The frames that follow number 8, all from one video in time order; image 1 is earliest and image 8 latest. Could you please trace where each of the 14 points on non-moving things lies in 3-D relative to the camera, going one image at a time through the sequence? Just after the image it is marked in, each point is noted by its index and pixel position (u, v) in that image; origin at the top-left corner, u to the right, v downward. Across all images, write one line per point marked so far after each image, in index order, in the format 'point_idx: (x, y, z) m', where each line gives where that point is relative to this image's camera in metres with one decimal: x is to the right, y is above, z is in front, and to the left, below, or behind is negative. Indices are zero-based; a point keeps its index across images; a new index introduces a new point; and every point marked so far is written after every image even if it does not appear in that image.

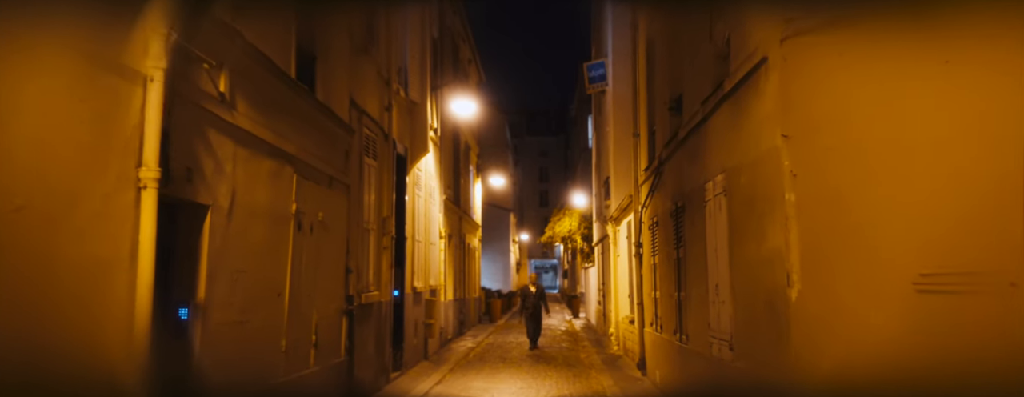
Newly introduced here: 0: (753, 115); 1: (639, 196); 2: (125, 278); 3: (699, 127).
0: (+2.1, +0.7, +6.6) m
1: (+2.4, 0.0, +14.8) m
2: (-2.4, -0.5, +4.9) m
3: (+2.2, +0.8, +8.9) m
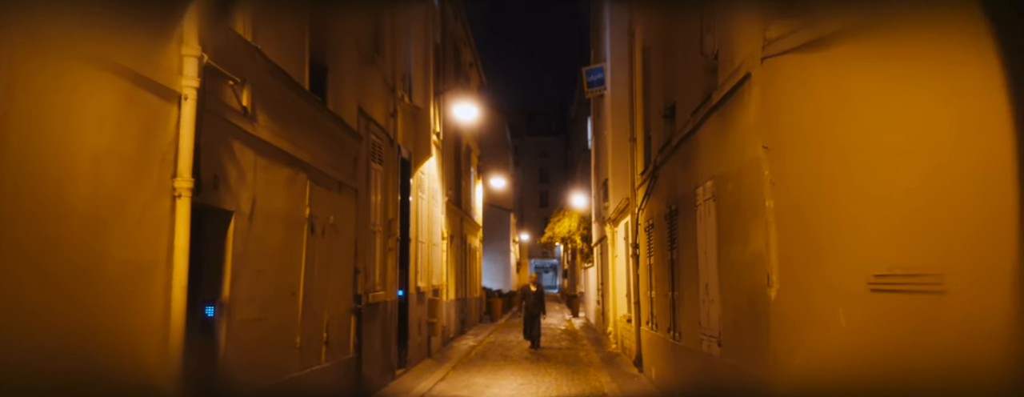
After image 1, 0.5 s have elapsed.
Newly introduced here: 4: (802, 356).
0: (+2.1, +0.7, +7.1) m
1: (+2.4, 0.0, +15.3) m
2: (-2.4, -0.6, +5.4) m
3: (+2.2, +0.8, +9.4) m
4: (+2.0, -1.1, +5.2) m
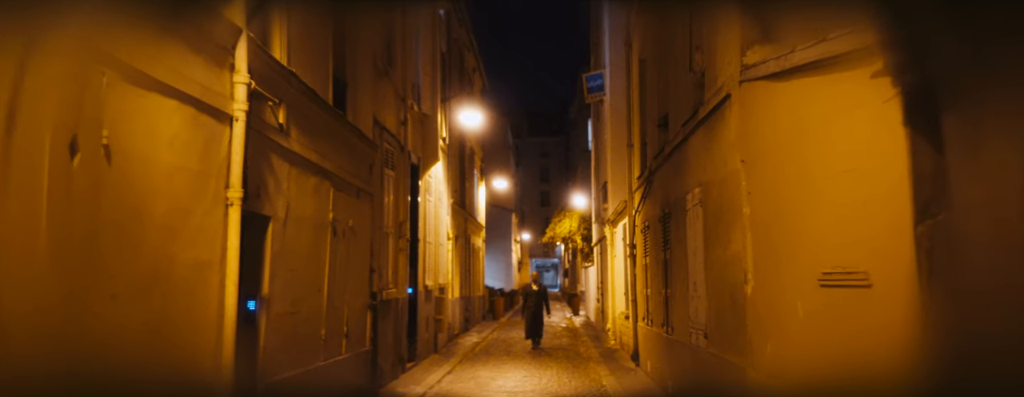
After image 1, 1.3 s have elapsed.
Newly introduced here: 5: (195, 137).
0: (+2.1, +0.6, +7.9) m
1: (+2.5, -0.1, +16.1) m
2: (-2.3, -0.6, +6.2) m
3: (+2.2, +0.7, +10.2) m
4: (+2.0, -1.2, +6.0) m
5: (-2.3, +0.4, +5.7) m
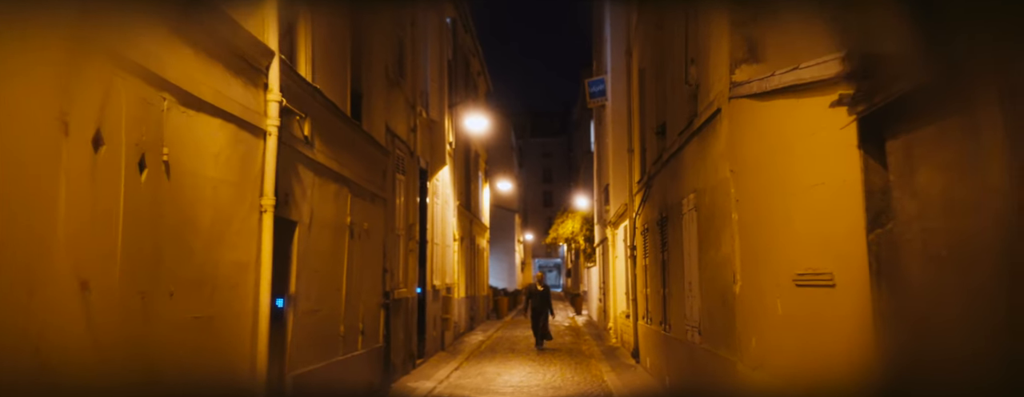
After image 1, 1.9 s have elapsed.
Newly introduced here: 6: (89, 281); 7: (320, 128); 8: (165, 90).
0: (+2.2, +0.5, +8.6) m
1: (+2.6, -0.1, +16.7) m
2: (-2.3, -0.7, +6.8) m
3: (+2.3, +0.6, +10.8) m
4: (+2.1, -1.2, +6.6) m
5: (-2.3, +0.4, +6.4) m
6: (-2.4, -0.5, +4.4) m
7: (-2.1, +0.8, +8.7) m
8: (-2.3, +0.7, +5.2) m
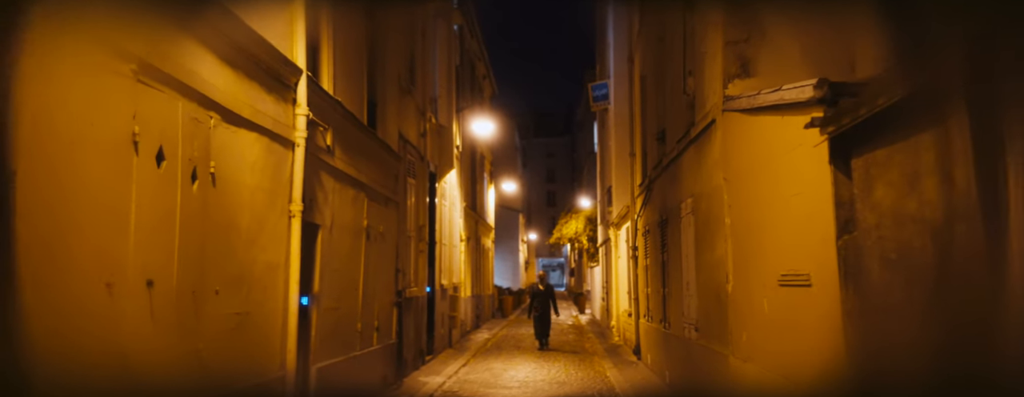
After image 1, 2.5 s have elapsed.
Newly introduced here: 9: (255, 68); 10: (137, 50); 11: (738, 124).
0: (+2.3, +0.5, +9.1) m
1: (+2.7, -0.2, +17.3) m
2: (-2.2, -0.8, +7.4) m
3: (+2.4, +0.6, +11.4) m
4: (+2.2, -1.3, +7.2) m
5: (-2.2, +0.3, +6.9) m
6: (-2.3, -0.5, +5.0) m
7: (-2.0, +0.7, +9.2) m
8: (-2.2, +0.7, +5.8) m
9: (-2.2, +1.1, +6.7) m
10: (-2.3, +0.9, +4.8) m
11: (+2.2, +0.7, +7.5) m
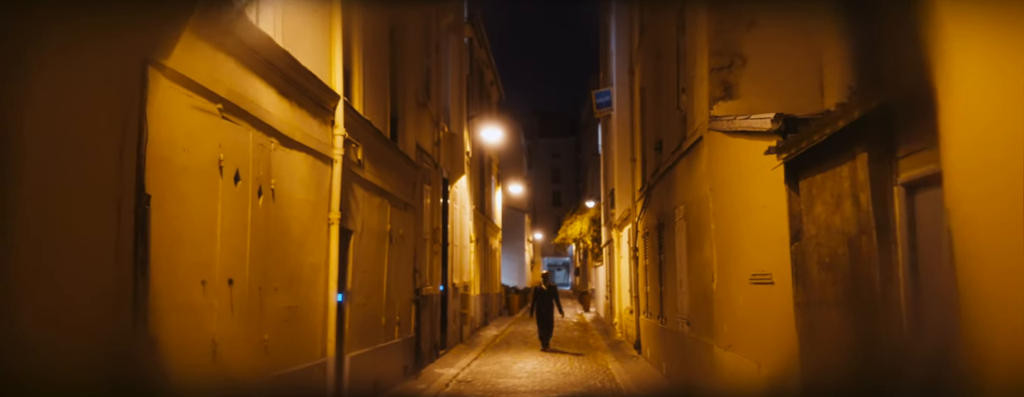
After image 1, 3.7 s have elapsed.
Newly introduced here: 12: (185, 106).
0: (+2.4, +0.4, +10.2) m
1: (+2.9, -0.3, +18.4) m
2: (-2.1, -0.9, +8.5) m
3: (+2.6, +0.5, +12.5) m
4: (+2.3, -1.4, +8.3) m
5: (-2.1, +0.2, +8.1) m
6: (-2.2, -0.6, +6.1) m
7: (-1.9, +0.6, +10.4) m
8: (-2.1, +0.6, +6.9) m
9: (-2.1, +1.0, +7.8) m
10: (-2.2, +0.8, +5.9) m
11: (+2.3, +0.6, +8.6) m
12: (-2.2, +0.6, +5.3) m
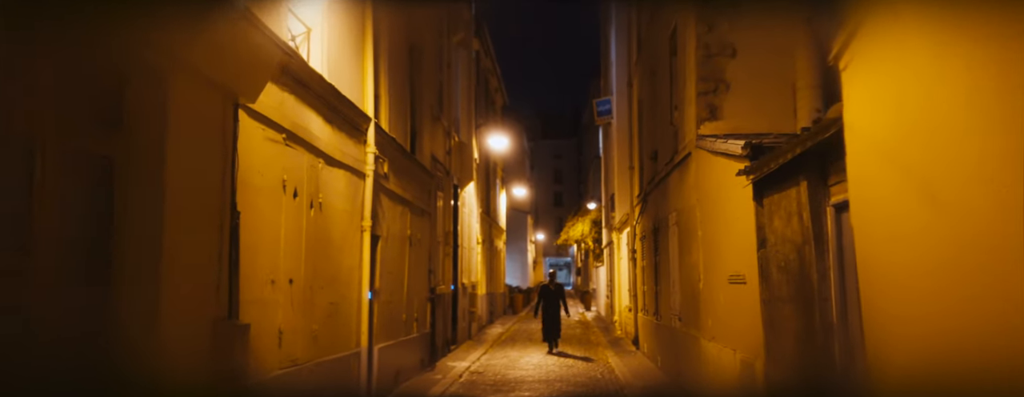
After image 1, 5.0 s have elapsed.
0: (+2.6, +0.3, +11.4) m
1: (+3.1, -0.4, +19.6) m
2: (-1.9, -1.0, +9.7) m
3: (+2.7, +0.4, +13.7) m
4: (+2.4, -1.5, +9.5) m
5: (-1.9, +0.1, +9.3) m
6: (-2.1, -0.7, +7.3) m
7: (-1.8, +0.5, +11.6) m
8: (-2.0, +0.4, +8.1) m
9: (-2.0, +0.9, +9.0) m
10: (-2.1, +0.7, +7.1) m
11: (+2.4, +0.5, +9.8) m
12: (-2.1, +0.5, +6.5) m
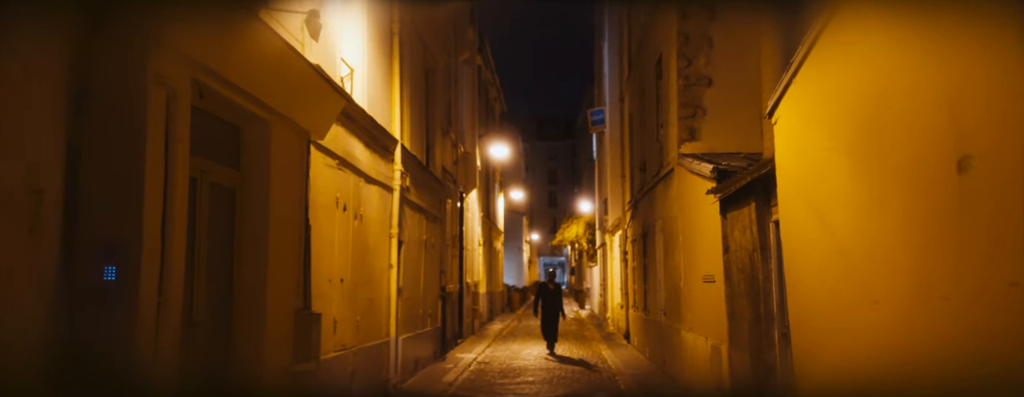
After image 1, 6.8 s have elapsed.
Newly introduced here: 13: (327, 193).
0: (+2.7, +0.1, +13.0) m
1: (+3.1, -0.6, +21.2) m
2: (-1.8, -1.1, +11.3) m
3: (+2.8, +0.2, +15.3) m
4: (+2.5, -1.7, +11.1) m
5: (-1.8, -0.1, +10.8) m
6: (-1.9, -0.9, +8.9) m
7: (-1.7, +0.3, +13.1) m
8: (-1.9, +0.3, +9.7) m
9: (-1.8, +0.7, +10.6) m
10: (-1.9, +0.5, +8.7) m
11: (+2.5, +0.3, +11.4) m
12: (-2.0, +0.4, +8.1) m
13: (-2.0, +0.1, +8.3) m
